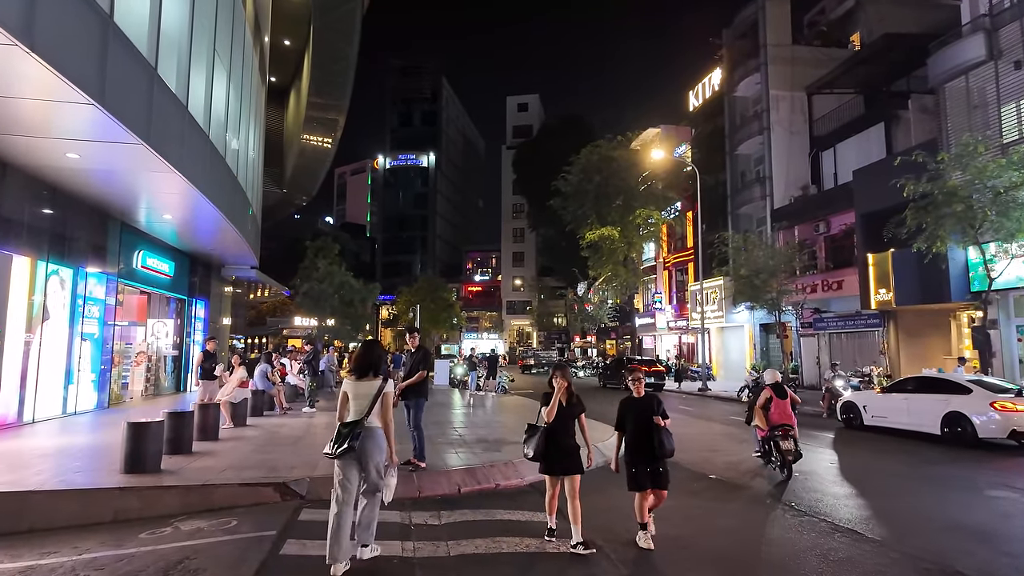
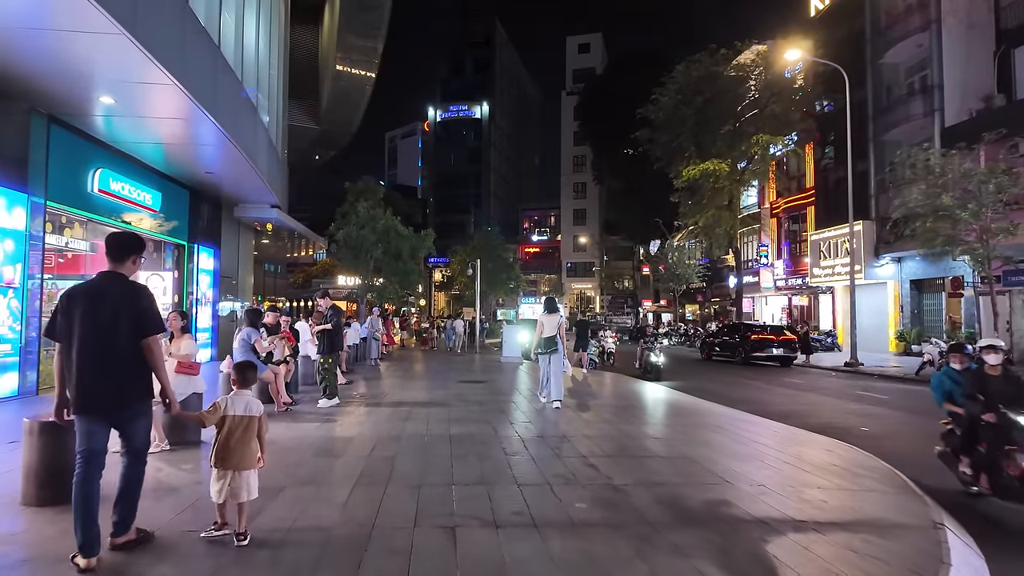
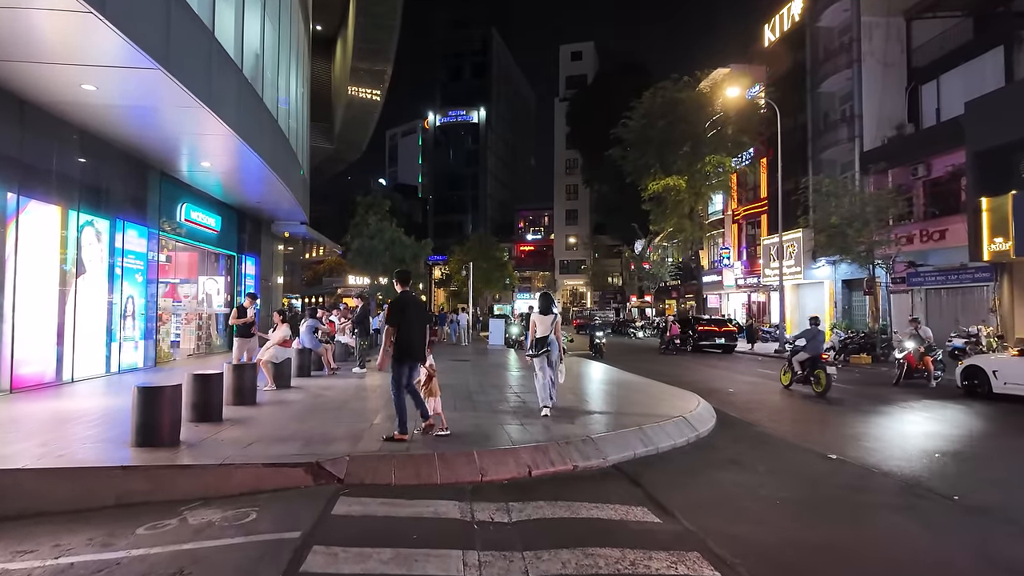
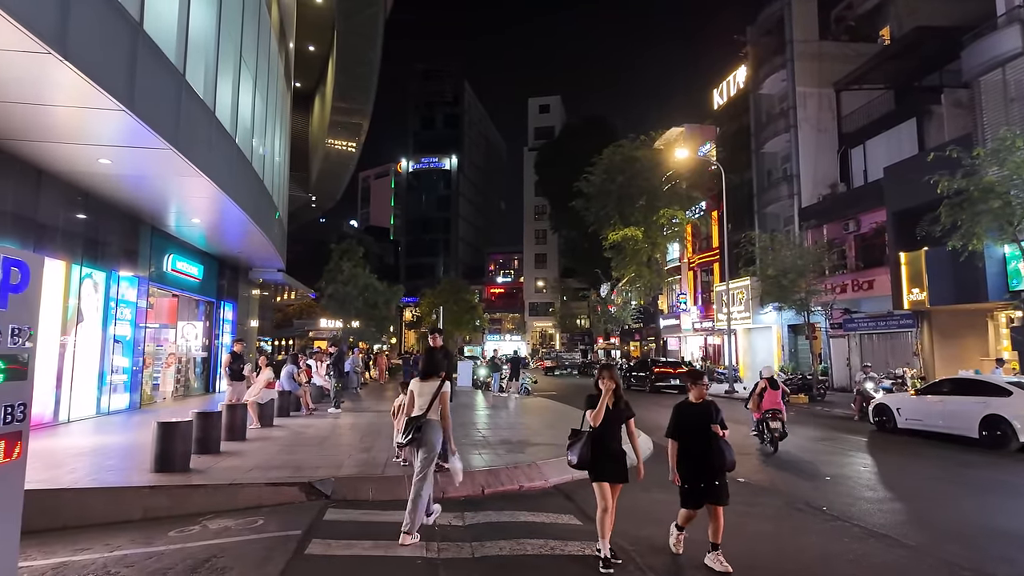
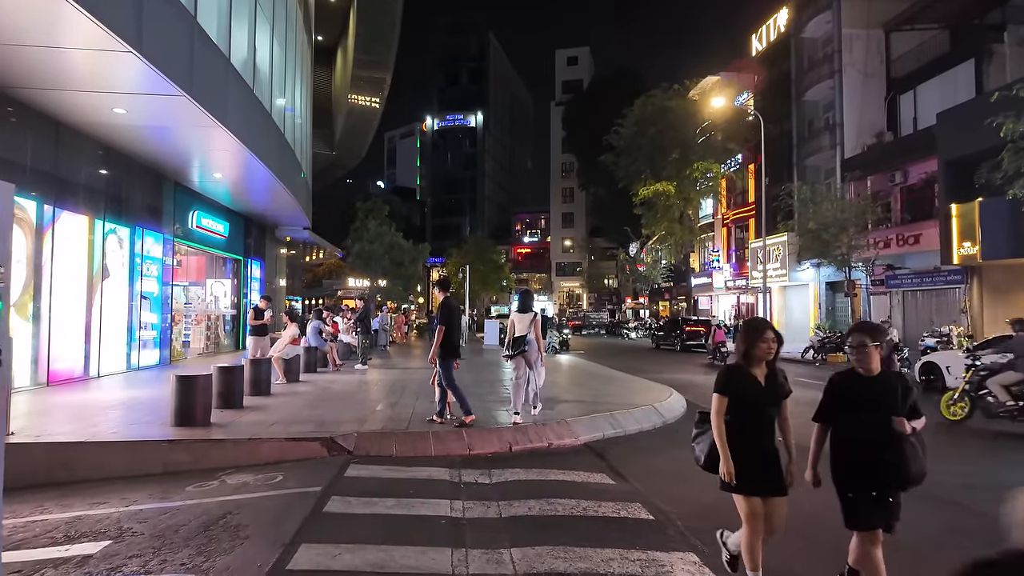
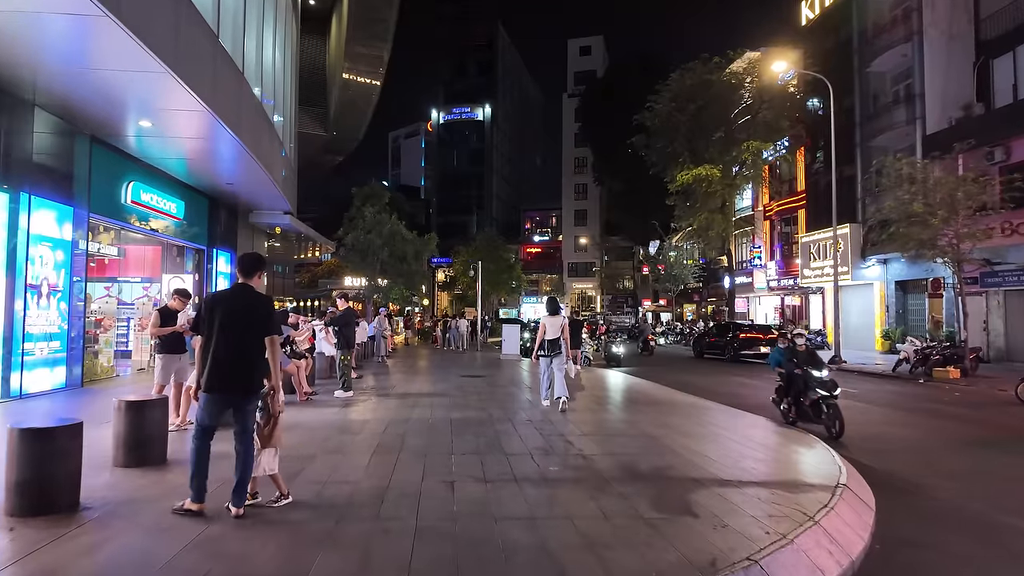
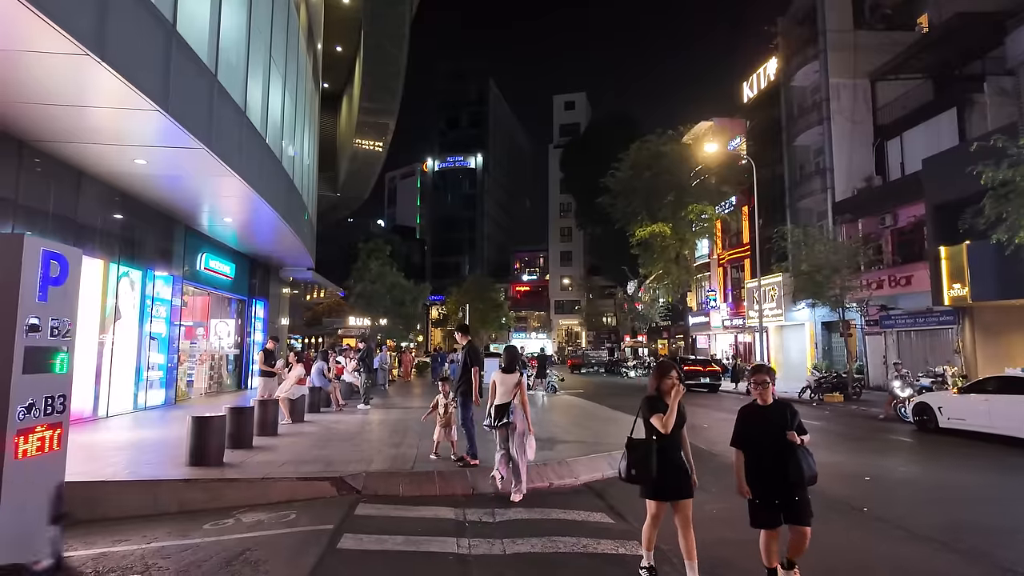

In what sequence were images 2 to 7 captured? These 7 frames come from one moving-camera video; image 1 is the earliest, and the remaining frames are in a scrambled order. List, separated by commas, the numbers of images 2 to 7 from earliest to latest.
4, 7, 5, 3, 6, 2
